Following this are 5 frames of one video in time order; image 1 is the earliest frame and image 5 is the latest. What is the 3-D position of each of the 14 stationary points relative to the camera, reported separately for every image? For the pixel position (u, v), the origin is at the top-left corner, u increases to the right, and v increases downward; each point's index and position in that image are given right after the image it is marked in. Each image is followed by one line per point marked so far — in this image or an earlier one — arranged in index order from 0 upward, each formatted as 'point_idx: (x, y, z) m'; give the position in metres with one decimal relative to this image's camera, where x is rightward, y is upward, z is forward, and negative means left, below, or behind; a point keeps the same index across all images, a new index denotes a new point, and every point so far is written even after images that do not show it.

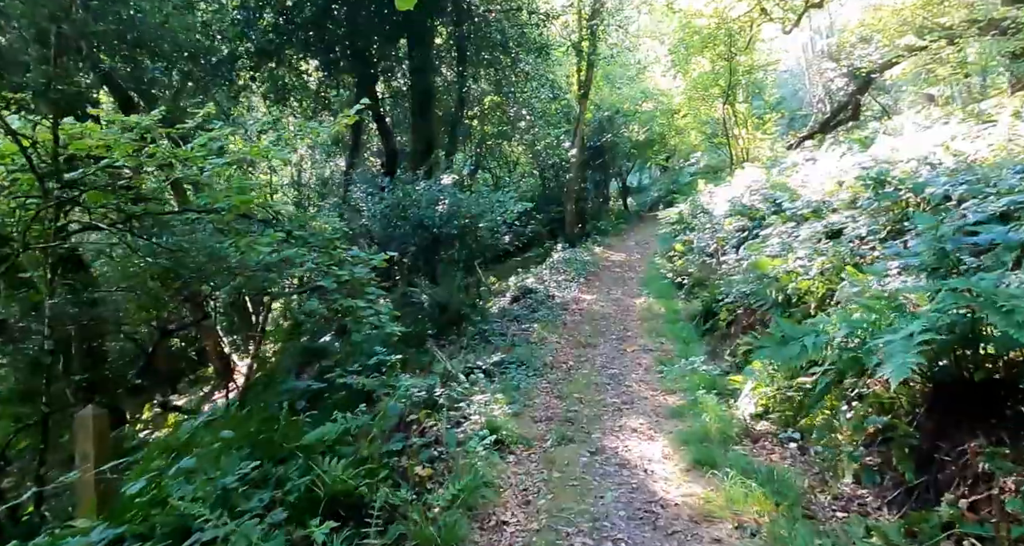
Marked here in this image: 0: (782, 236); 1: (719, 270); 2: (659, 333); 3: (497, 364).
0: (+3.4, +0.5, +7.4) m
1: (+3.1, 0.0, +8.9) m
2: (+2.1, -0.9, +8.4) m
3: (-0.2, -1.1, +7.1) m
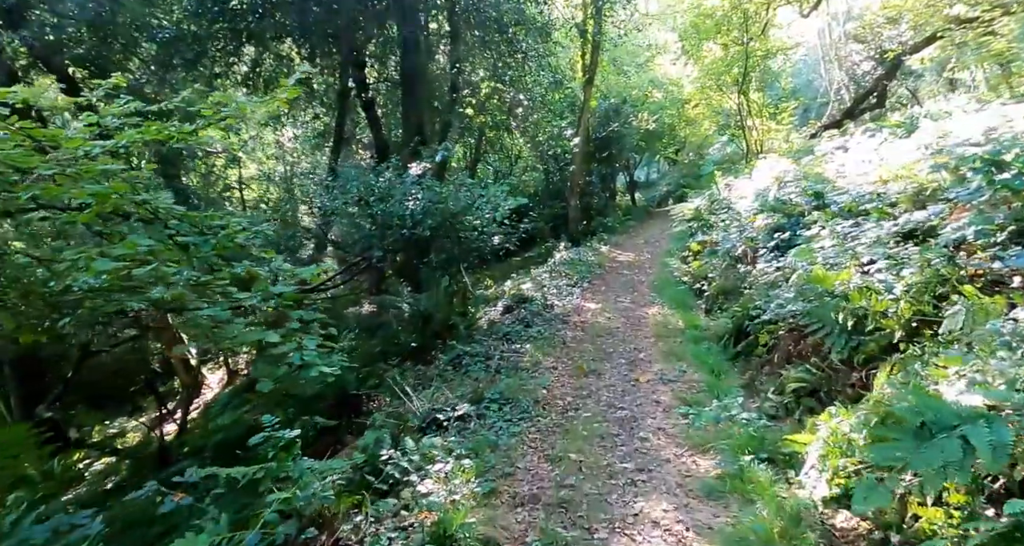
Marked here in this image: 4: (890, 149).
0: (+3.2, +0.3, +5.9) m
1: (+2.9, -0.1, +7.4) m
2: (+1.9, -1.0, +6.9) m
3: (-0.4, -1.2, +5.6) m
4: (+6.7, +2.2, +10.7) m
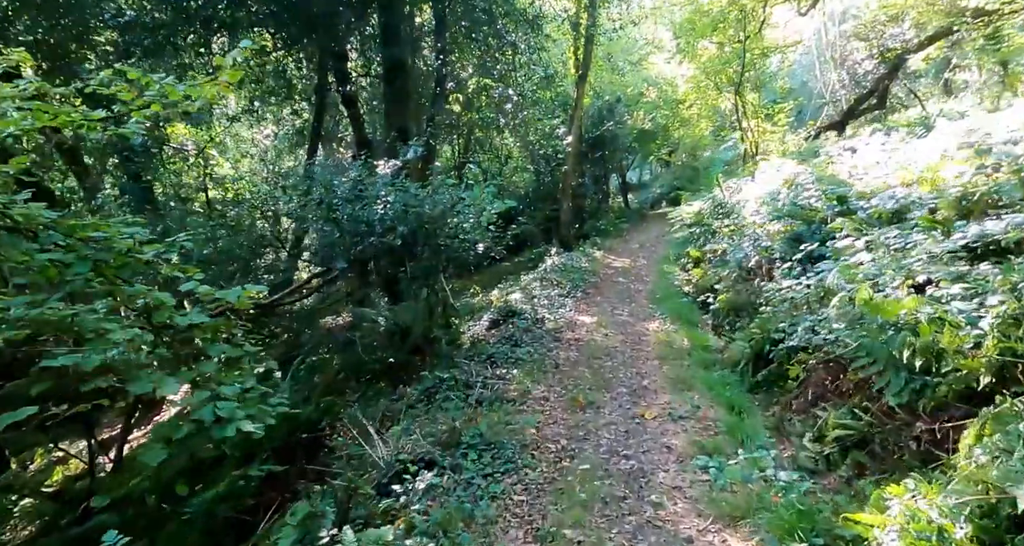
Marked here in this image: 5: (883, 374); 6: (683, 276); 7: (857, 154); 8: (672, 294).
0: (+3.1, +0.2, +5.0) m
1: (+2.8, -0.2, +6.5) m
2: (+1.8, -1.1, +6.0) m
3: (-0.5, -1.4, +4.6) m
4: (+6.5, +2.0, +9.9) m
5: (+2.5, -0.7, +4.0) m
6: (+3.2, -0.1, +11.2) m
7: (+7.1, +2.5, +12.3) m
8: (+2.7, -0.4, +10.2) m
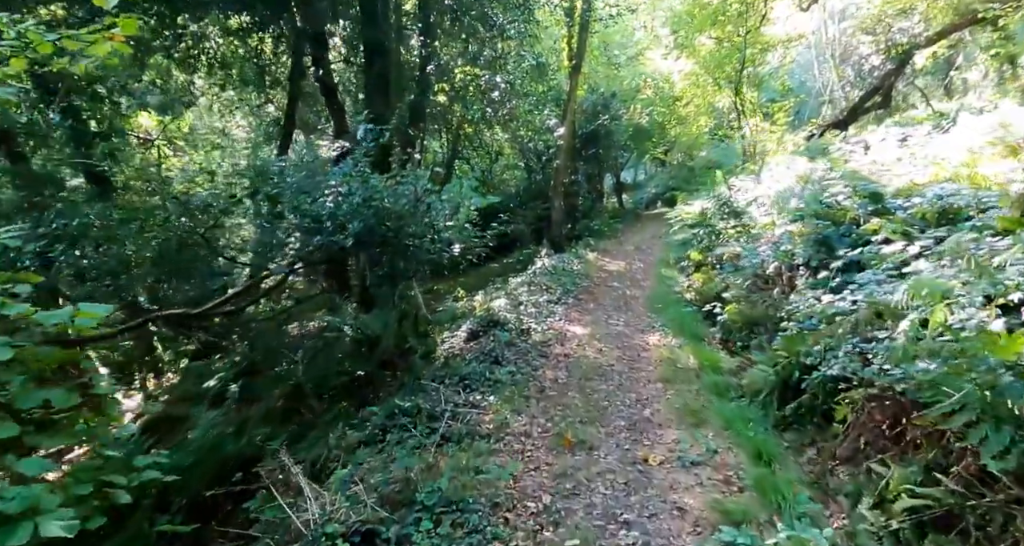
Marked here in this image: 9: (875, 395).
0: (+2.9, +0.1, +3.9) m
1: (+2.6, -0.3, +5.4) m
2: (+1.5, -1.2, +4.9) m
3: (-0.7, -1.4, +3.5) m
4: (+6.3, +1.9, +8.9) m
5: (+2.3, -0.8, +3.0) m
6: (+2.9, -0.1, +10.2) m
7: (+6.8, +2.3, +11.4) m
8: (+2.5, -0.4, +9.2) m
9: (+2.3, -0.8, +3.7) m
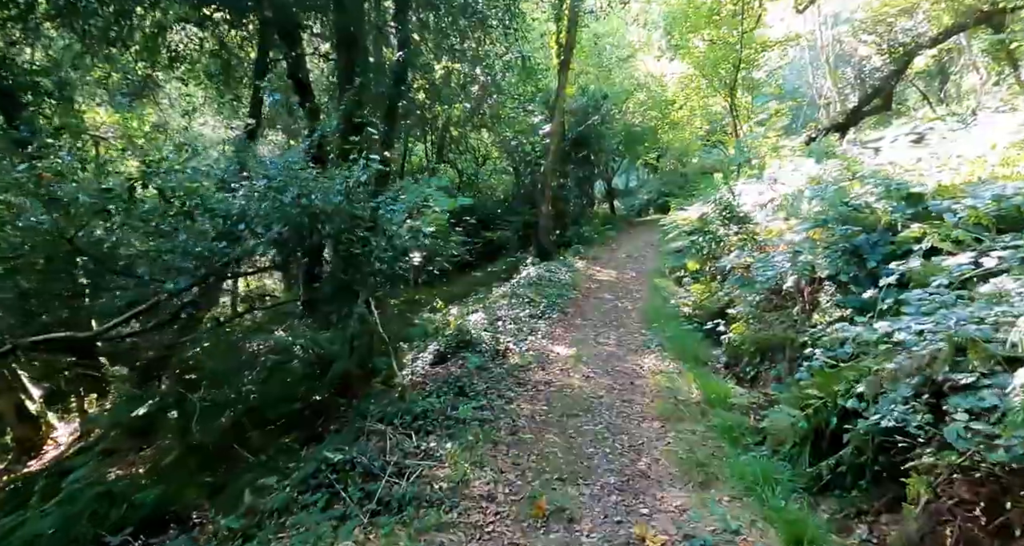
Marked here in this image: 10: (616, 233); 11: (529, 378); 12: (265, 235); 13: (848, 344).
0: (+2.7, 0.0, +2.9) m
1: (+2.3, -0.4, +4.4) m
2: (+1.3, -1.3, +3.8) m
3: (-0.9, -1.5, +2.4) m
4: (+5.9, +1.7, +7.9) m
5: (+2.1, -0.9, +1.9) m
6: (+2.6, -0.3, +9.2) m
7: (+6.5, +2.1, +10.4) m
8: (+2.2, -0.6, +8.2) m
9: (+2.0, -0.9, +2.7) m
10: (+3.3, +1.3, +19.0) m
11: (+0.2, -1.1, +6.1) m
12: (-2.0, +0.3, +5.0) m
13: (+2.2, -0.5, +3.7) m
